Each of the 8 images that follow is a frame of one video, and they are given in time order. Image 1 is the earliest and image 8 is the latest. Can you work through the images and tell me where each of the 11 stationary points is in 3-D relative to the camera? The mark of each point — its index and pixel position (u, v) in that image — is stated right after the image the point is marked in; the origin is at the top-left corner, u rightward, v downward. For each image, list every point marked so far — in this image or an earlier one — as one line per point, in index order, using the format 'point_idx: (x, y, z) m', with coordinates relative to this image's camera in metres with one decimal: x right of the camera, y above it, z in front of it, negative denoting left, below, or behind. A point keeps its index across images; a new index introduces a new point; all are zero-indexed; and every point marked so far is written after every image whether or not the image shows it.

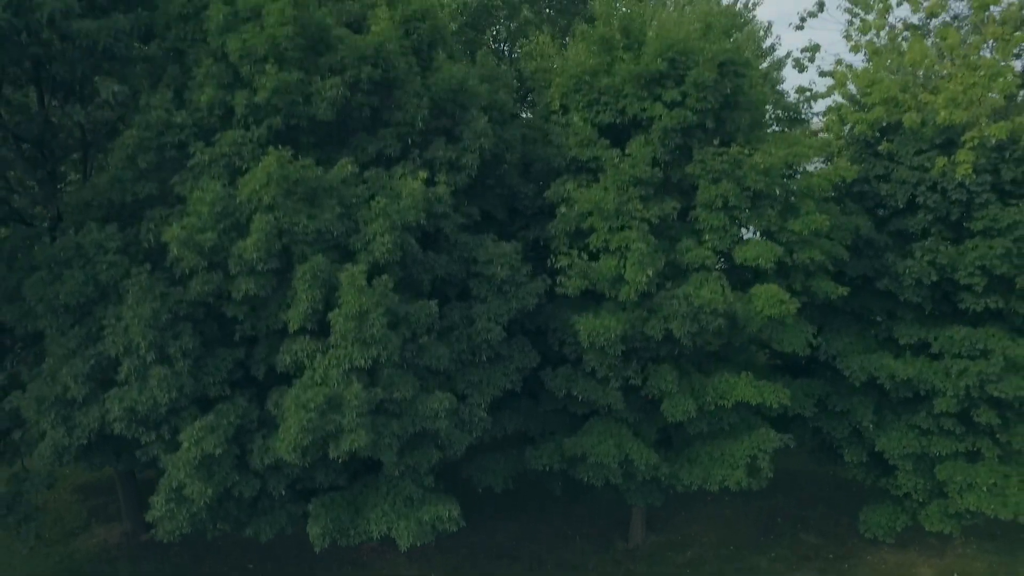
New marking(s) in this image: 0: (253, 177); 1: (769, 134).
0: (-2.3, +1.0, +5.7) m
1: (+3.0, +1.7, +7.4) m
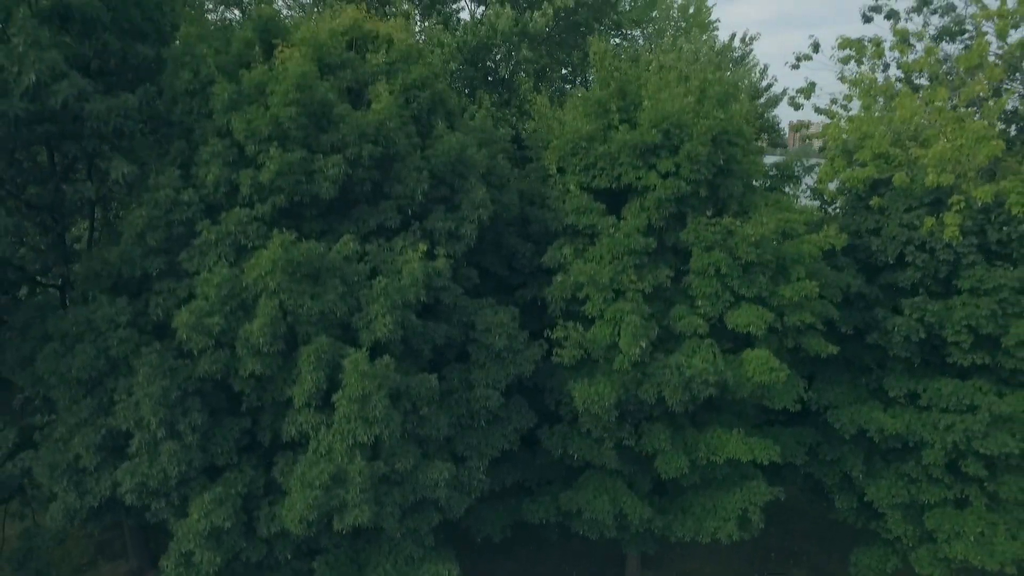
0: (-2.3, +0.2, +5.9) m
1: (+2.9, +1.0, +7.5) m
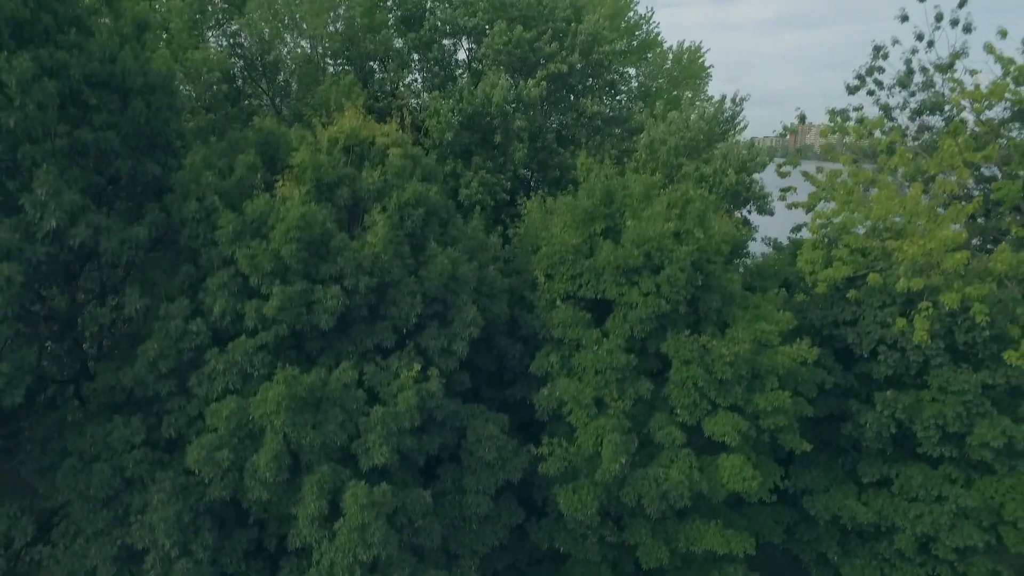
0: (-2.5, -1.1, +6.4) m
1: (+2.8, -0.3, +7.9) m
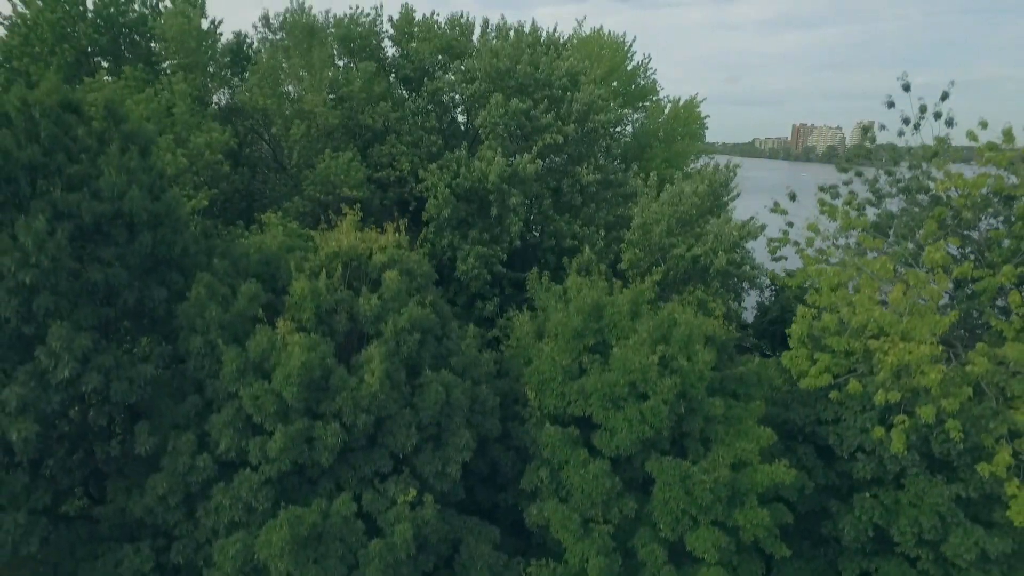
0: (-2.6, -2.6, +6.7) m
1: (+2.7, -1.8, +8.3) m
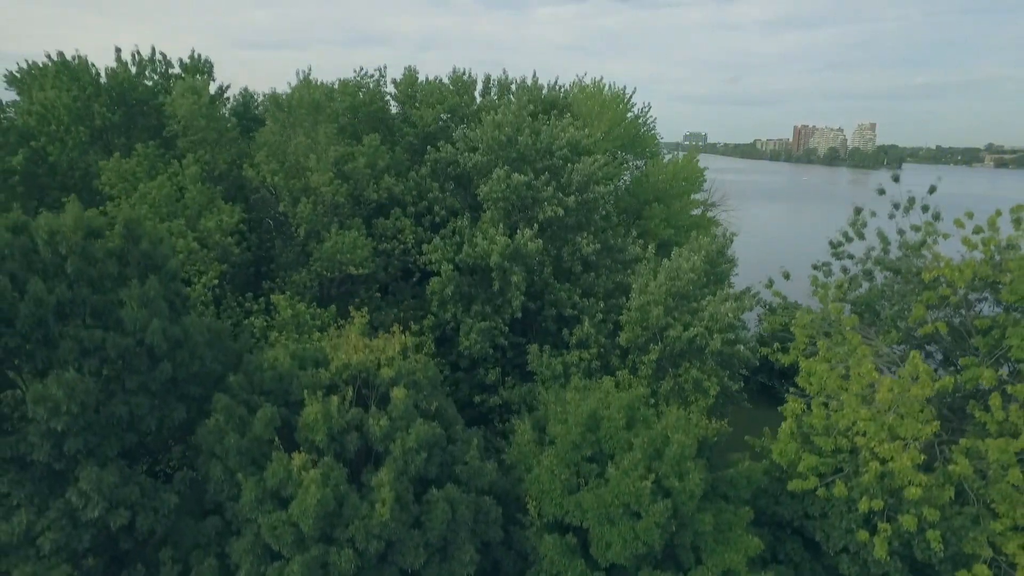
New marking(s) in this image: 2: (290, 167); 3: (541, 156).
0: (-2.5, -4.3, +7.2) m
1: (+2.7, -3.4, +8.7) m
2: (-4.9, +2.7, +14.2) m
3: (+0.7, +3.1, +15.3) m
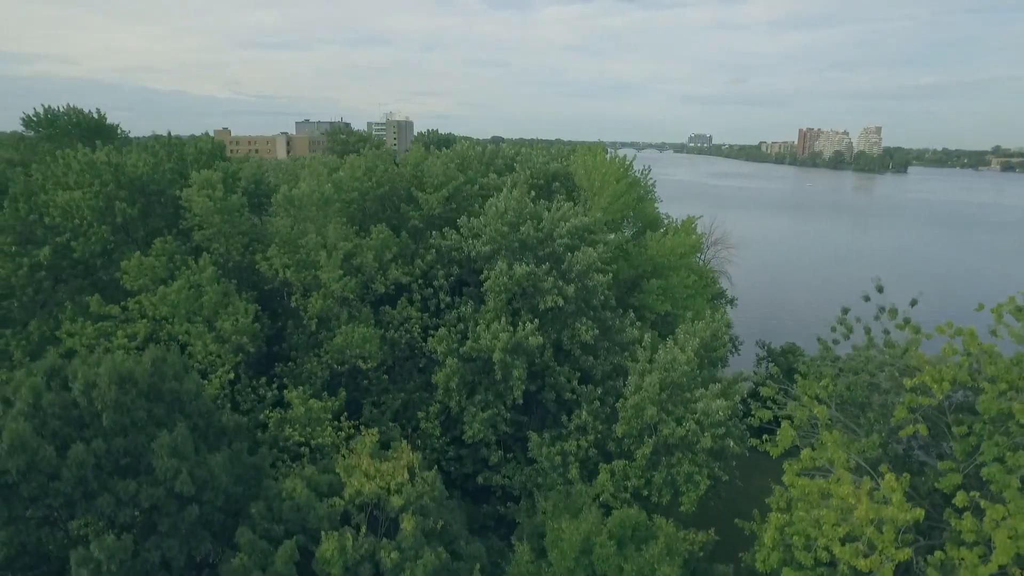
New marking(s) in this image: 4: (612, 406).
0: (-2.6, -6.4, +8.0) m
1: (+2.7, -5.5, +9.4) m
2: (-4.9, +0.6, +14.9) m
3: (+0.7, +1.1, +16.0) m
4: (+2.4, -2.8, +15.1) m
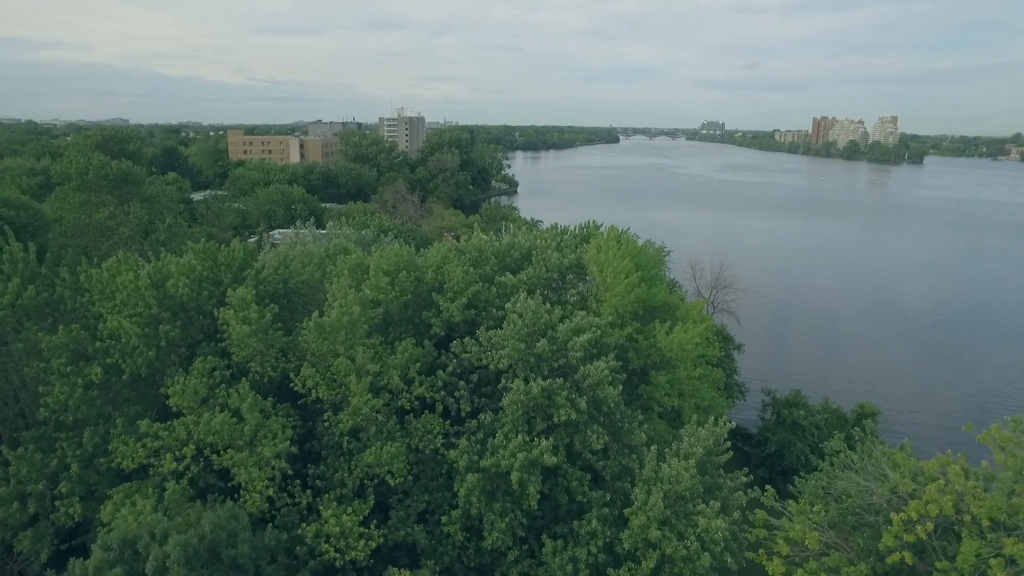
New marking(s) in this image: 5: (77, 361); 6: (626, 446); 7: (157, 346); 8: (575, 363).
0: (-2.3, -9.6, +9.3) m
1: (+3.0, -8.6, +10.7) m
2: (-4.5, -2.2, +16.0) m
3: (+1.2, -1.7, +17.0) m
4: (+2.8, -5.6, +16.3) m
5: (-11.0, -1.8, +16.3) m
6: (+3.1, -4.2, +17.2) m
7: (-8.8, -1.5, +16.0) m
8: (+1.6, -2.0, +16.9) m
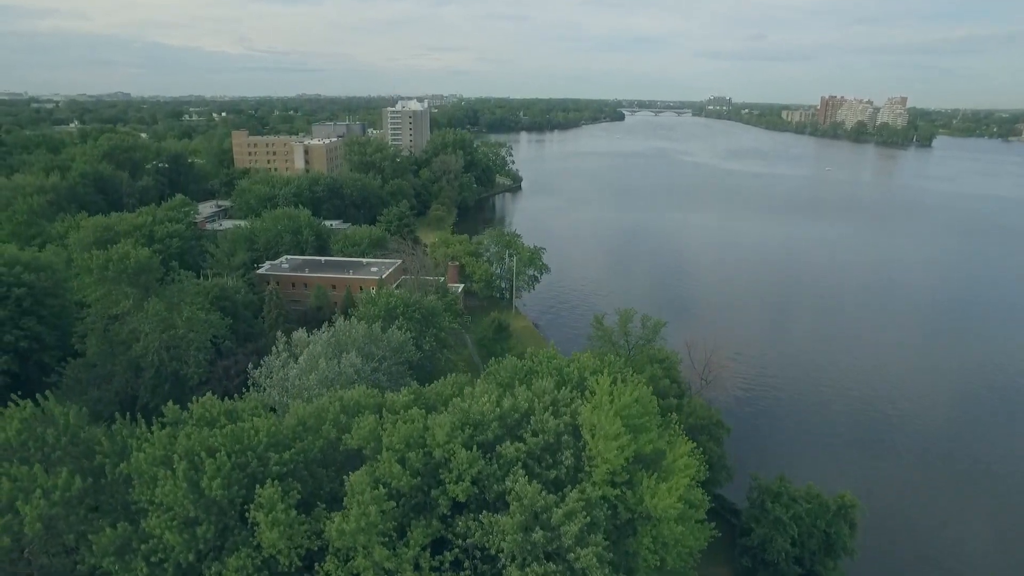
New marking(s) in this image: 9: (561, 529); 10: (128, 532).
0: (-2.3, -15.7, +11.9) m
1: (+3.0, -14.6, +13.1) m
2: (-4.5, -7.9, +18.0) m
3: (+1.1, -7.3, +18.9) m
4: (+2.8, -11.2, +18.5) m
5: (-11.0, -7.6, +18.3) m
6: (+3.1, -9.8, +19.2) m
7: (-8.9, -7.2, +17.9) m
8: (+1.6, -7.5, +18.8) m
9: (+1.4, -7.0, +18.7) m
10: (-11.0, -7.0, +18.3) m
